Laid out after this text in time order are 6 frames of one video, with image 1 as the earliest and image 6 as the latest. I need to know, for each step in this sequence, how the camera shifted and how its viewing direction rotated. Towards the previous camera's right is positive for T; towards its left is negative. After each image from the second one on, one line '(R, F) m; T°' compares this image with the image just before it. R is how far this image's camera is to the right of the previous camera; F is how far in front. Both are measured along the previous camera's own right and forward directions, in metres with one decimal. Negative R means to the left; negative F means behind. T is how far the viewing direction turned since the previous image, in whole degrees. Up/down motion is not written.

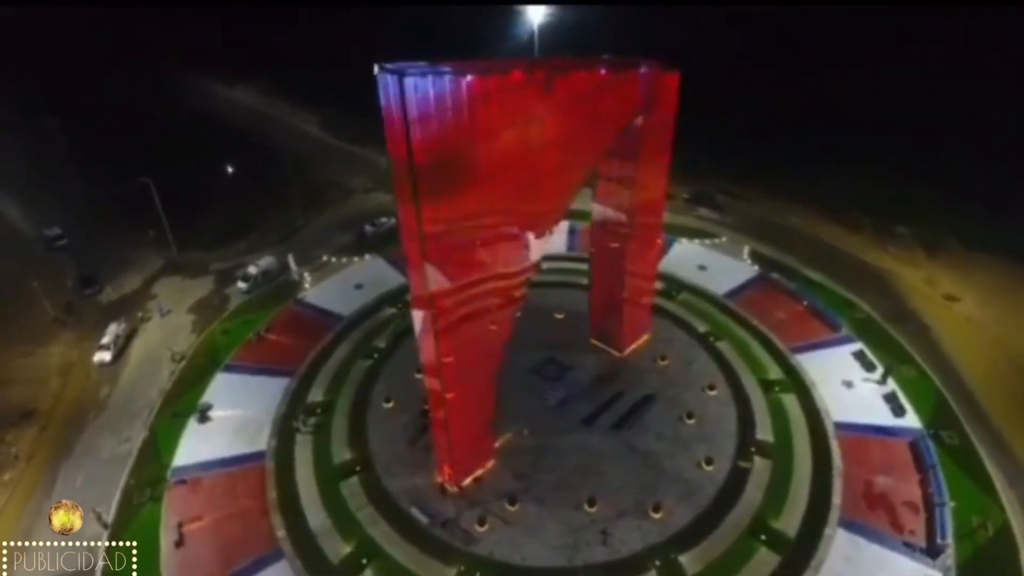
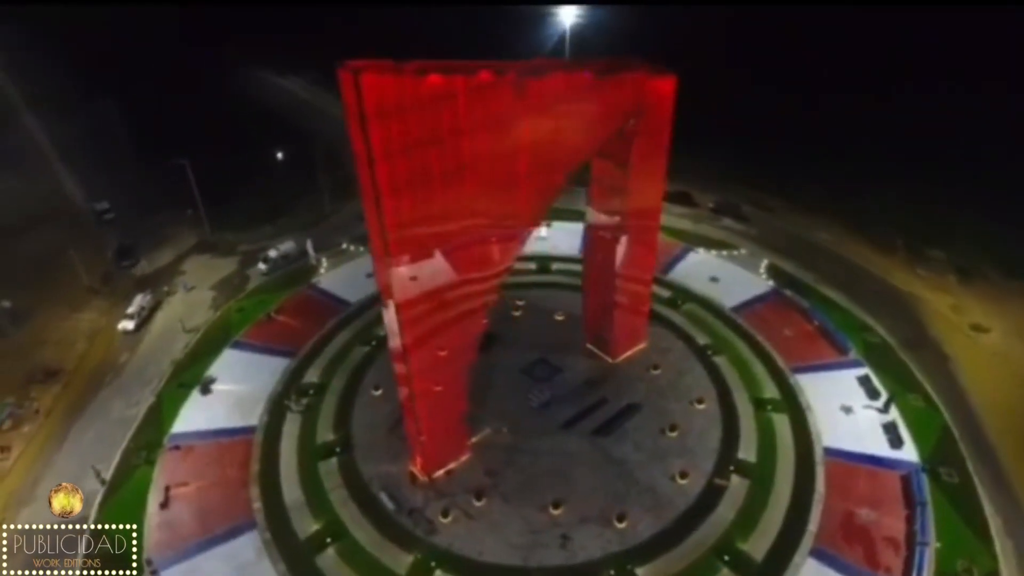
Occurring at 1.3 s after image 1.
(+2.7, -0.1) m; -7°
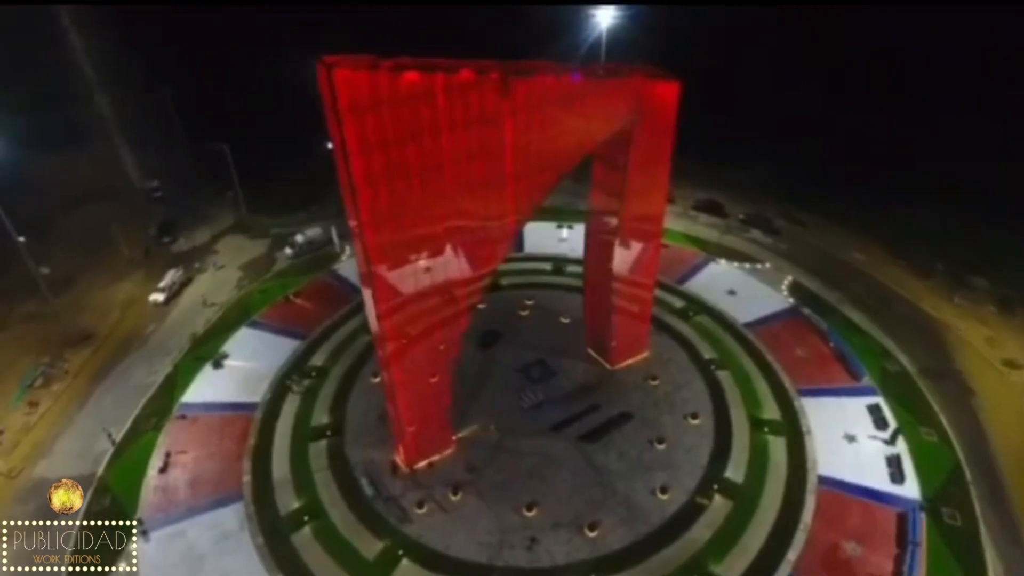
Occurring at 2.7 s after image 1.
(+2.4, +0.1) m; -7°
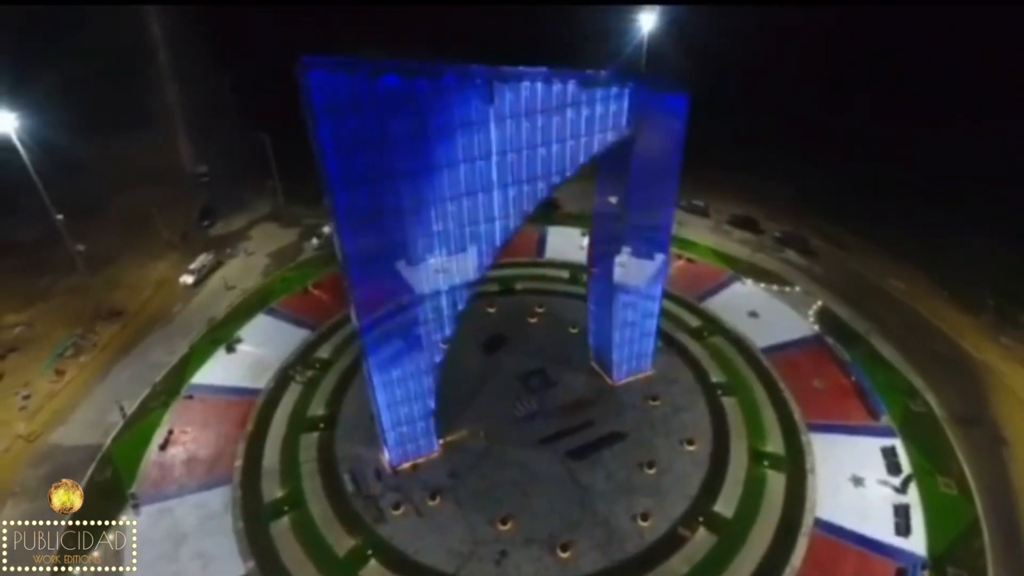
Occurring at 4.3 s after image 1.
(+2.4, +0.6) m; -7°
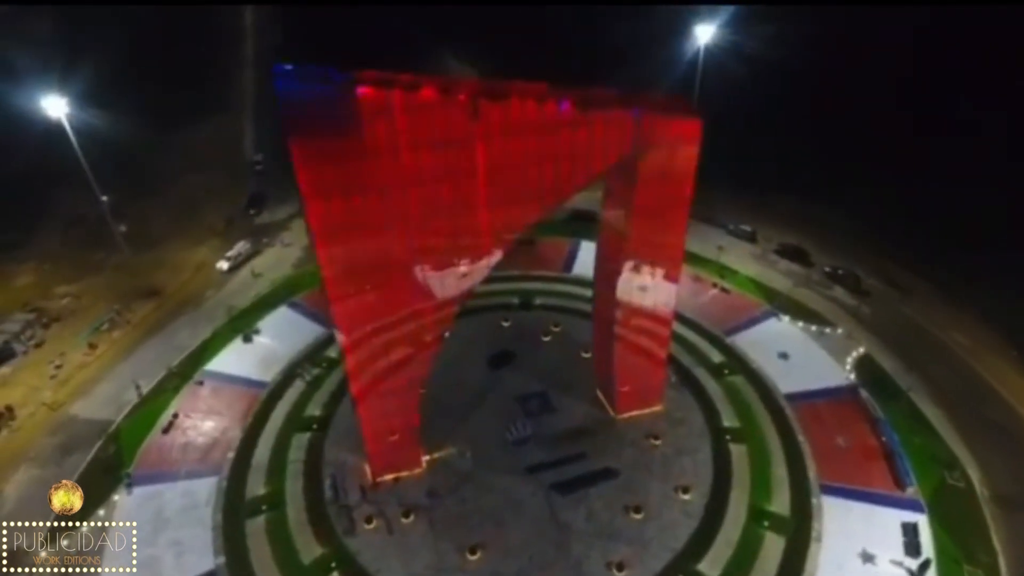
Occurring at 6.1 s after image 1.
(+2.6, +1.2) m; -8°
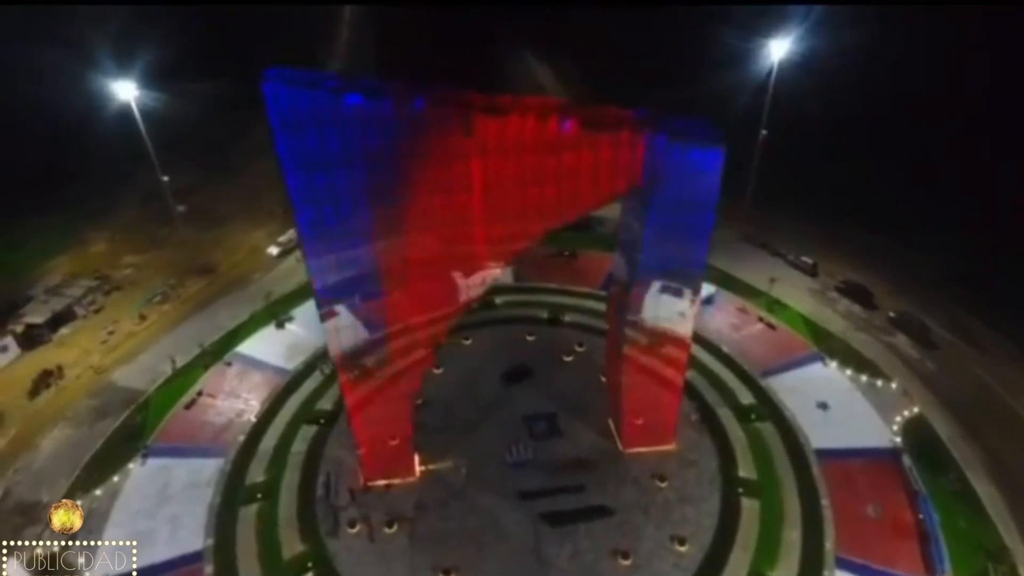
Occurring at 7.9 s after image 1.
(+2.4, +1.1) m; -9°
